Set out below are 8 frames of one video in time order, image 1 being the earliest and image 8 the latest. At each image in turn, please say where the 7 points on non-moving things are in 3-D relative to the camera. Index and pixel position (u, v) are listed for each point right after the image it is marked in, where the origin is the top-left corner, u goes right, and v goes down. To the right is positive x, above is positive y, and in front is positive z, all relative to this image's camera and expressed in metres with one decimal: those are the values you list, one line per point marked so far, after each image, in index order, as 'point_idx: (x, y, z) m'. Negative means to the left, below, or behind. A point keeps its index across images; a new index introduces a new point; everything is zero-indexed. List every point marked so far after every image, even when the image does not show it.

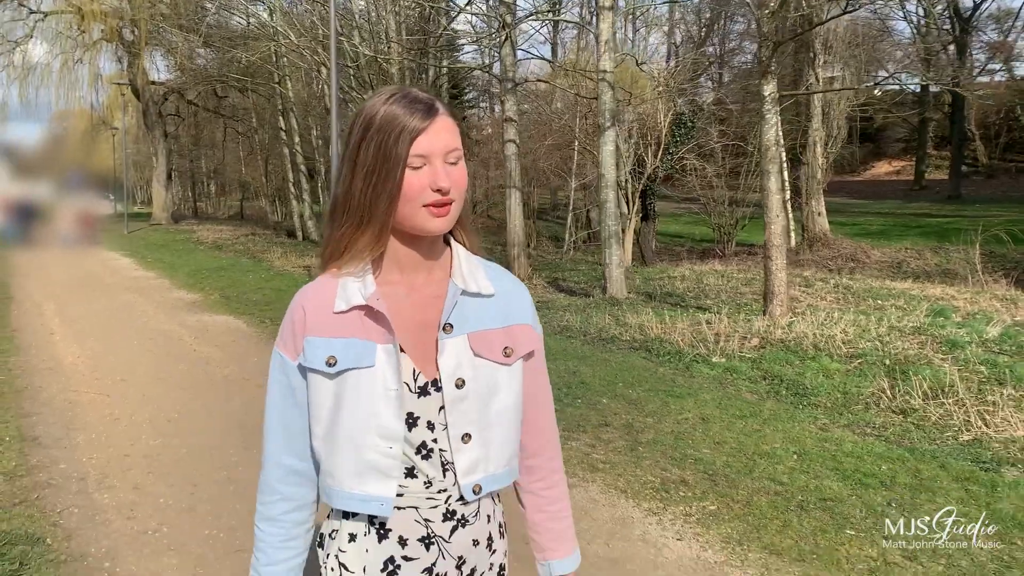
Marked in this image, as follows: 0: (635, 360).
0: (+1.1, -0.6, +7.8) m
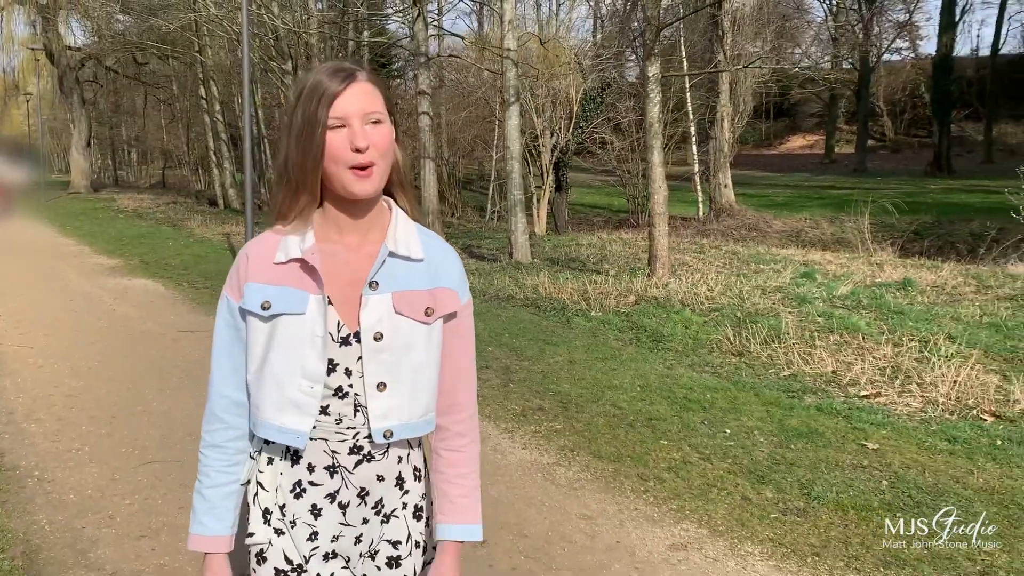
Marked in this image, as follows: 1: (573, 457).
0: (+0.1, -0.3, +8.6) m
1: (+0.3, -0.9, +4.7) m
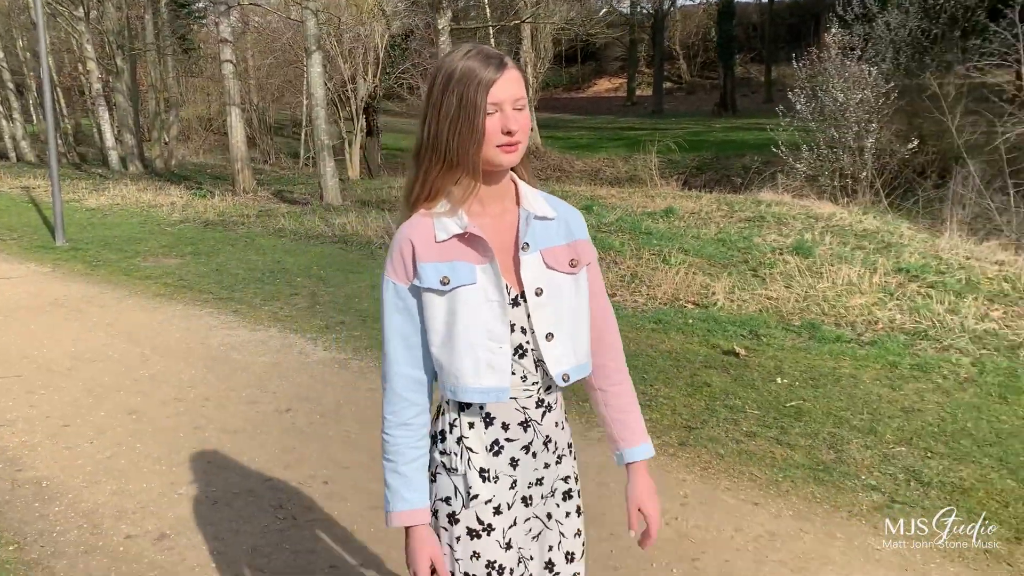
0: (-1.9, +0.4, +9.5) m
1: (-1.0, -0.4, +5.8) m
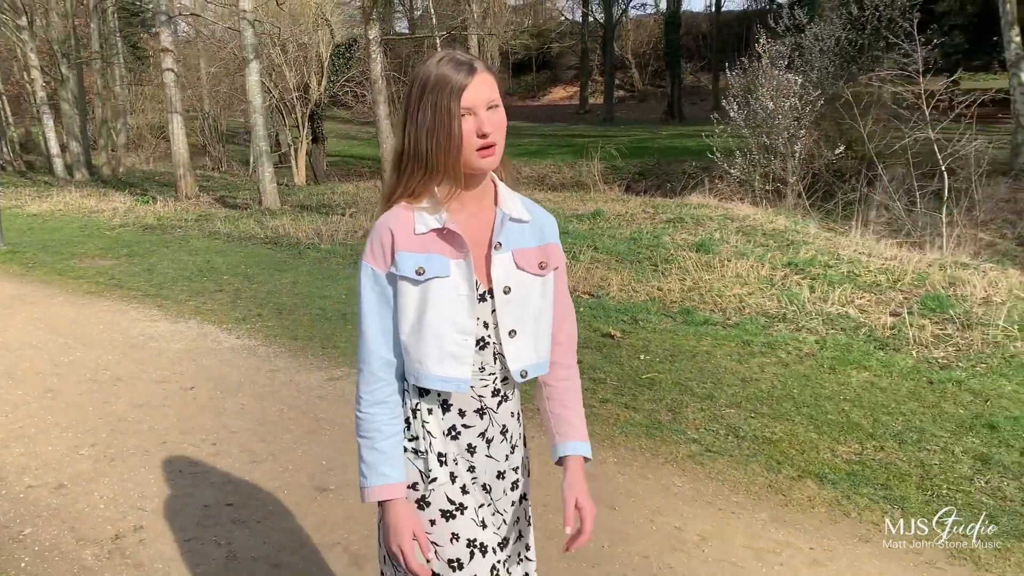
0: (-2.8, +0.4, +10.0) m
1: (-1.7, -0.4, +6.3) m
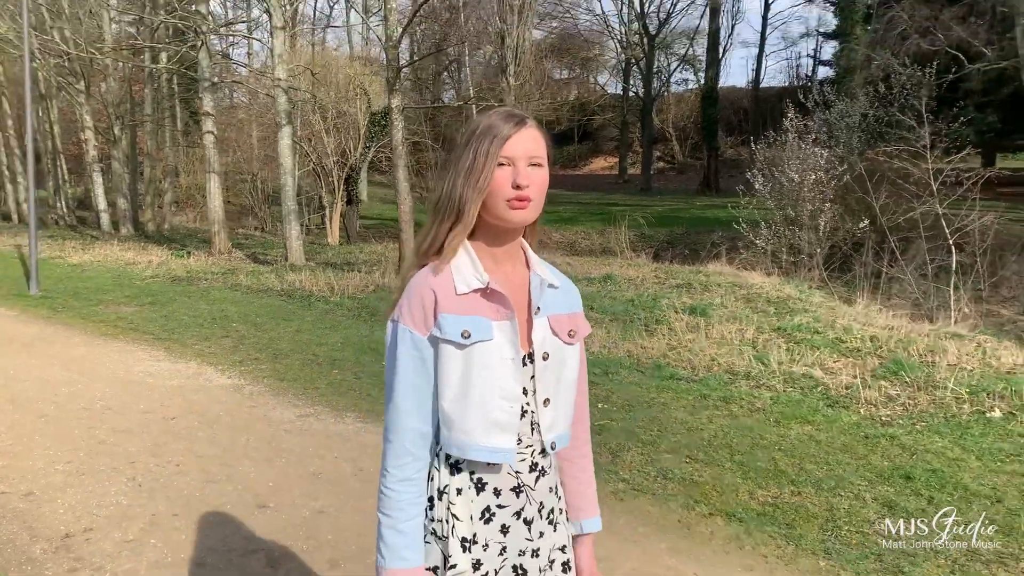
0: (-2.8, -0.2, +10.5) m
1: (-1.9, -0.7, +6.7) m
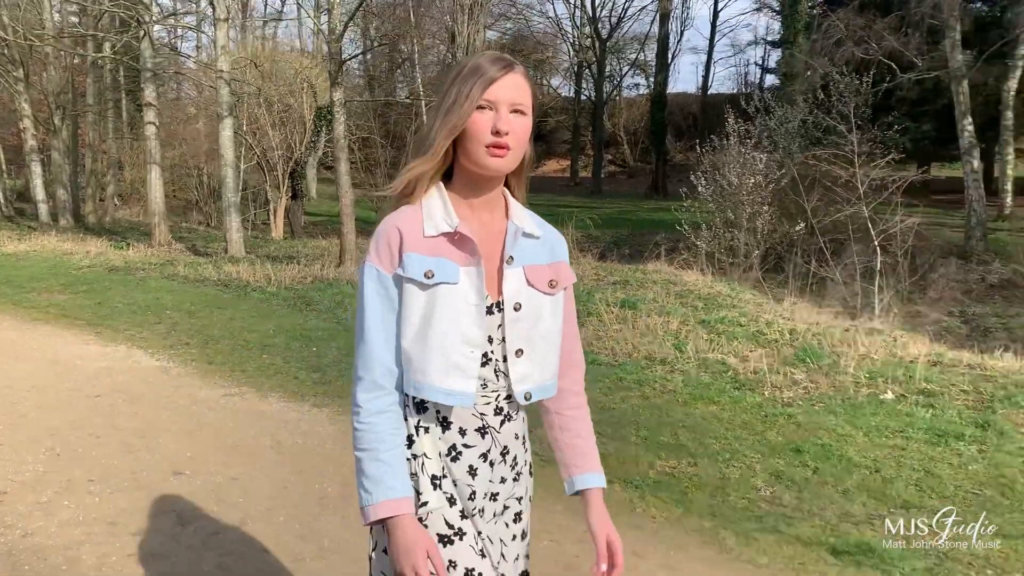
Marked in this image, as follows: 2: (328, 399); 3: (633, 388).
0: (-3.6, 0.0, +10.5) m
1: (-2.5, -0.6, +6.8) m
2: (-1.2, -0.7, +5.8) m
3: (+0.8, -0.7, +6.1) m
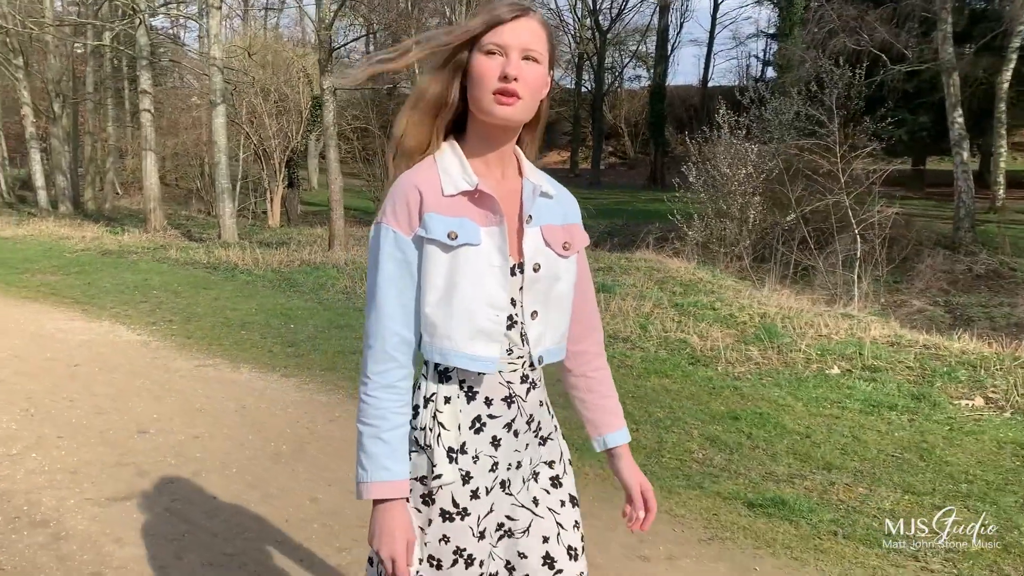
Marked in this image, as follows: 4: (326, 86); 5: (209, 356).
0: (-3.8, +0.2, +10.8) m
1: (-2.7, -0.4, +7.1) m
2: (-1.5, -0.6, +6.0) m
3: (+0.6, -0.5, +6.4) m
4: (-2.9, +3.1, +13.8) m
5: (-2.2, -0.5, +6.4) m
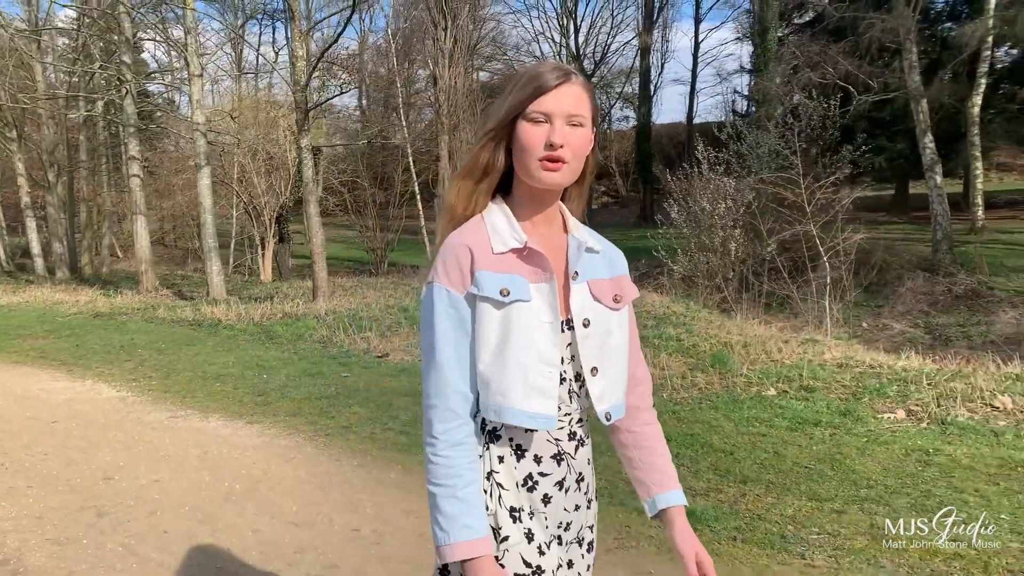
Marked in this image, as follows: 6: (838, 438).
0: (-4.1, -0.5, +11.2) m
1: (-3.0, -0.9, +7.4) m
2: (-1.8, -0.9, +6.4) m
3: (+0.2, -0.8, +6.7) m
4: (-3.3, +2.3, +14.3) m
5: (-2.5, -0.9, +6.8) m
6: (+1.9, -0.9, +5.2) m
